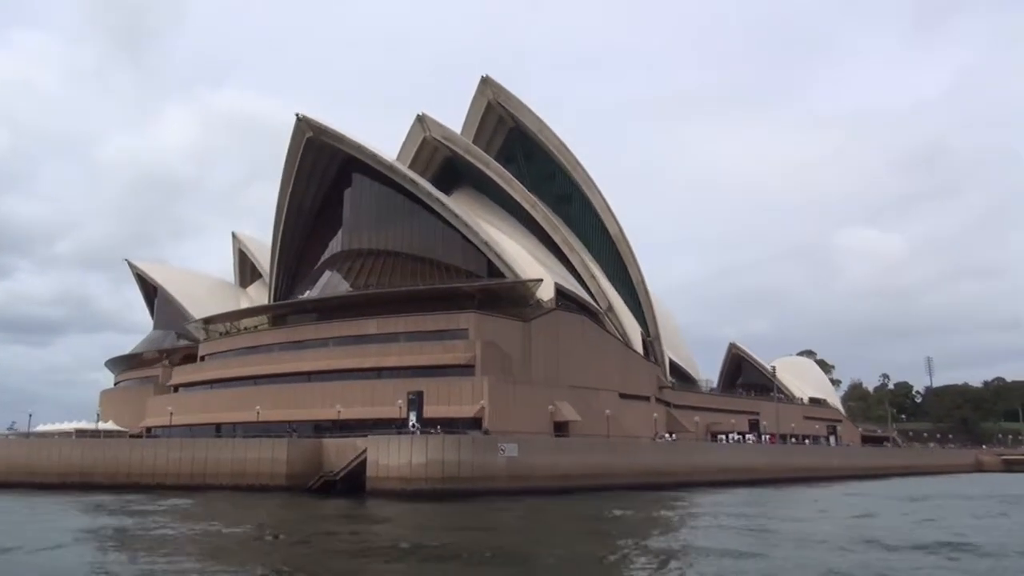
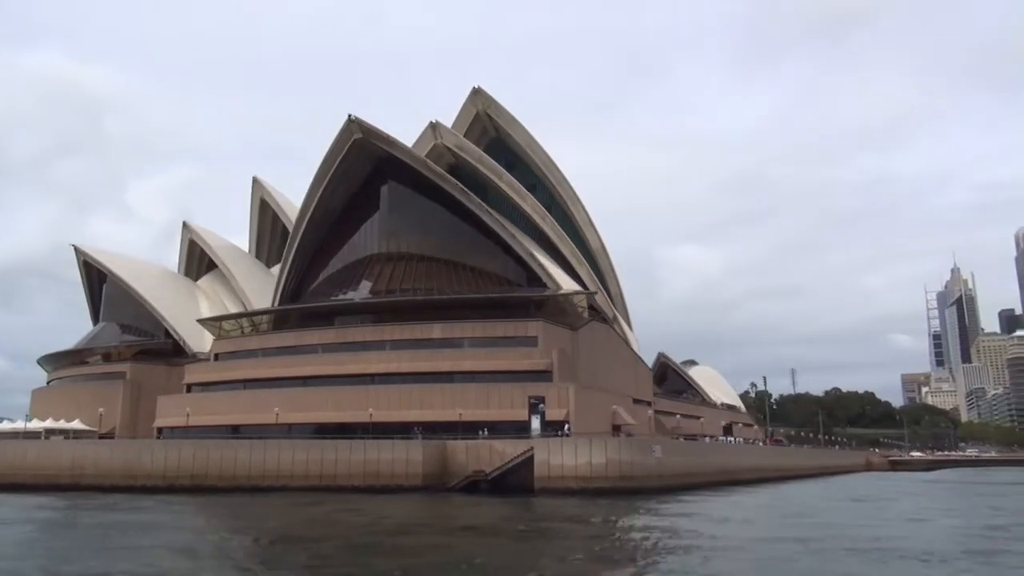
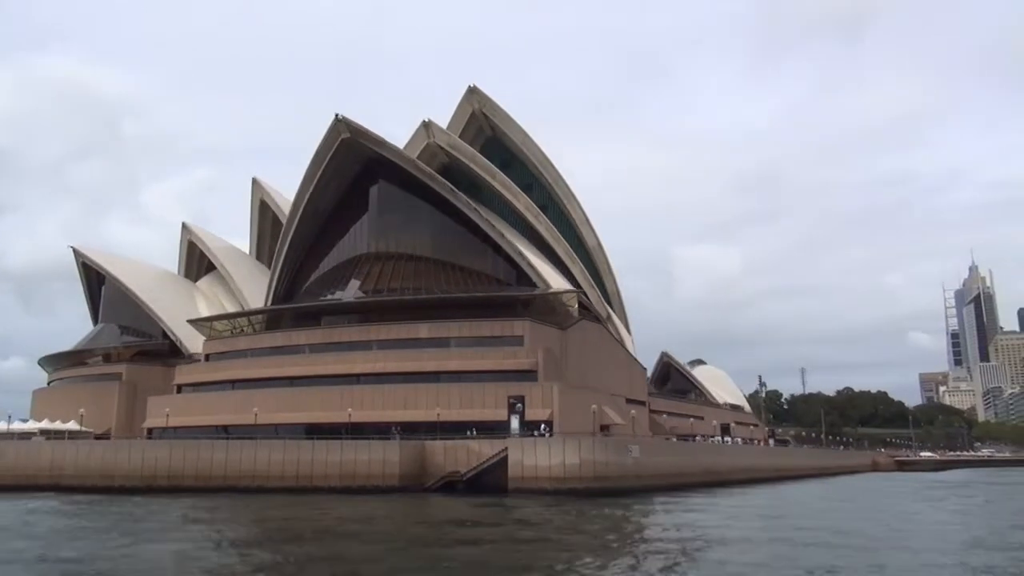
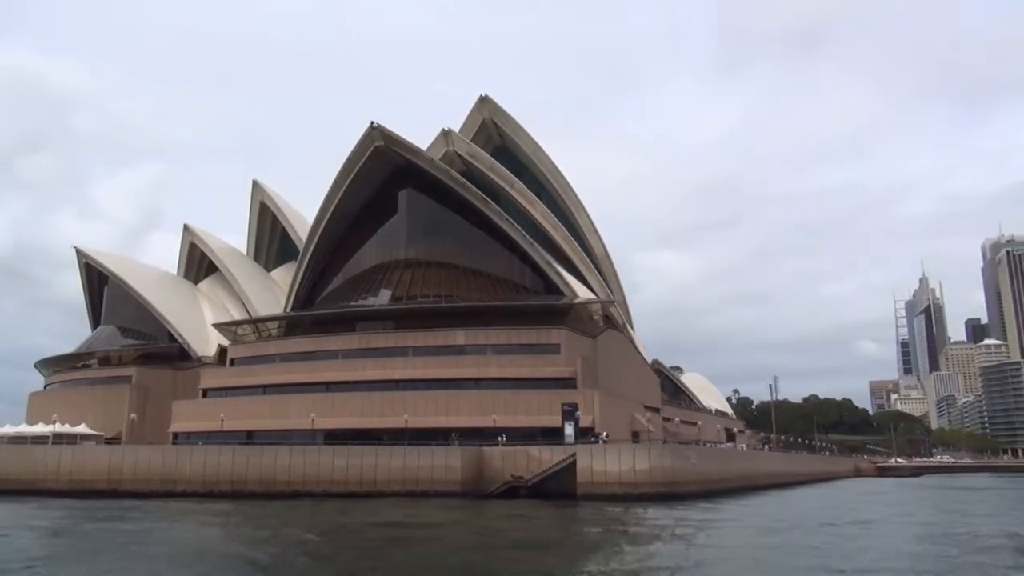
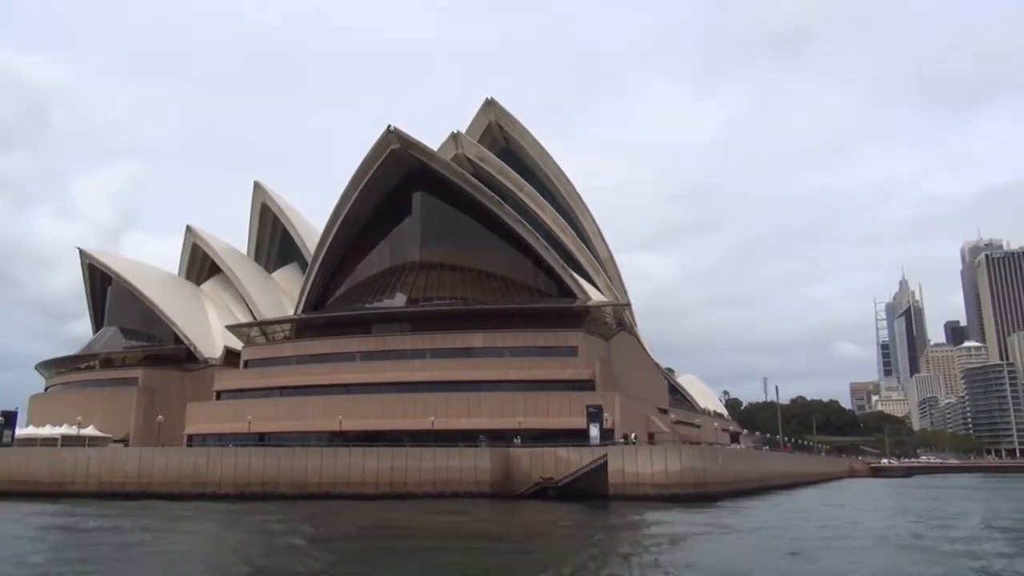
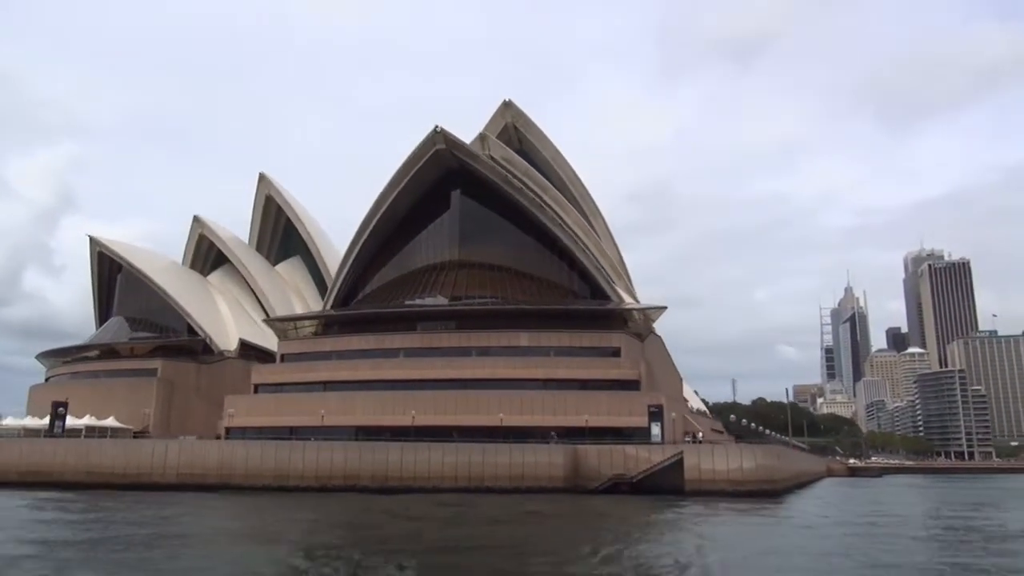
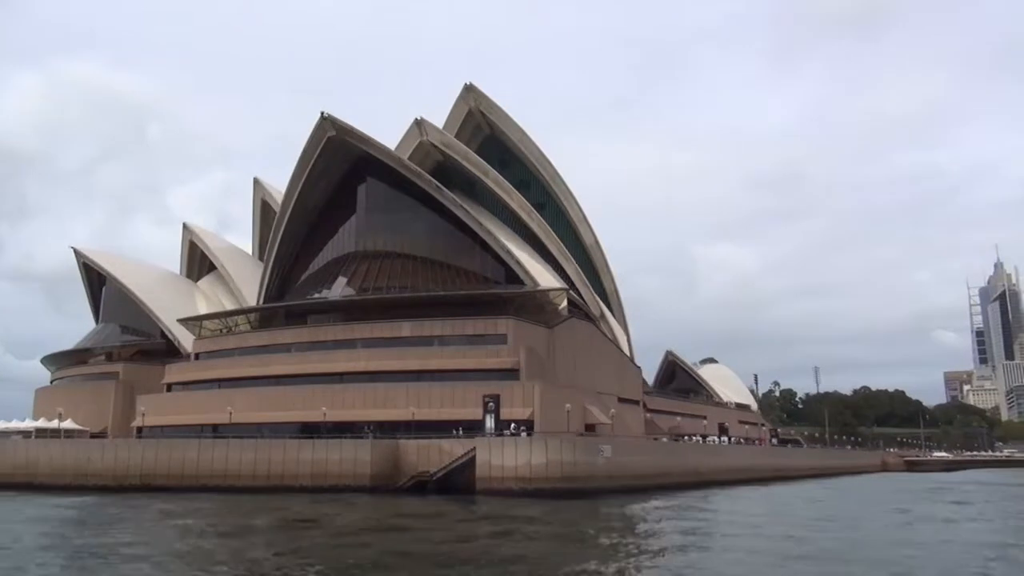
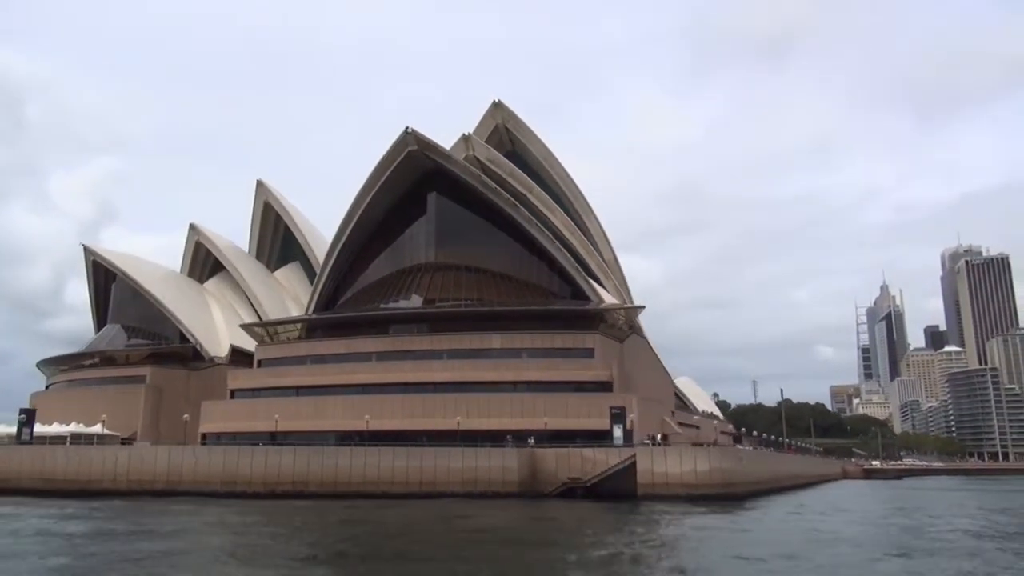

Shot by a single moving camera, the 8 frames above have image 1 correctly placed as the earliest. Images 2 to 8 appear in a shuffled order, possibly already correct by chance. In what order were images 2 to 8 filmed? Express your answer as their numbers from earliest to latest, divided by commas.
7, 3, 2, 4, 5, 8, 6
